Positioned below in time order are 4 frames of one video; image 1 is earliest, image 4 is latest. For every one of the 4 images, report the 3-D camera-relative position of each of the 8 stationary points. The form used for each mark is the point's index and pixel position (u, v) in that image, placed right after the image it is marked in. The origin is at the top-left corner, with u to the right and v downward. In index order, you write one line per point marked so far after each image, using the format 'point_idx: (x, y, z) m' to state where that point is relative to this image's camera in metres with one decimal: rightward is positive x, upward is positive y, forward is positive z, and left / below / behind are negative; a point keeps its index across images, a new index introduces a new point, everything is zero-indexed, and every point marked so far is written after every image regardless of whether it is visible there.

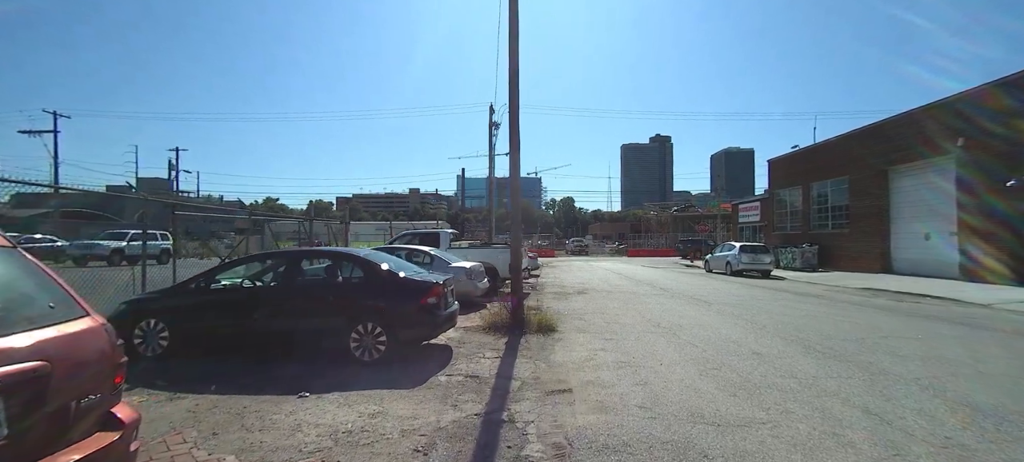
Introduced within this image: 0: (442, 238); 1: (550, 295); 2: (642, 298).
0: (-2.6, -0.3, +15.2) m
1: (+1.4, -2.4, +14.8) m
2: (+4.3, -2.2, +13.2) m
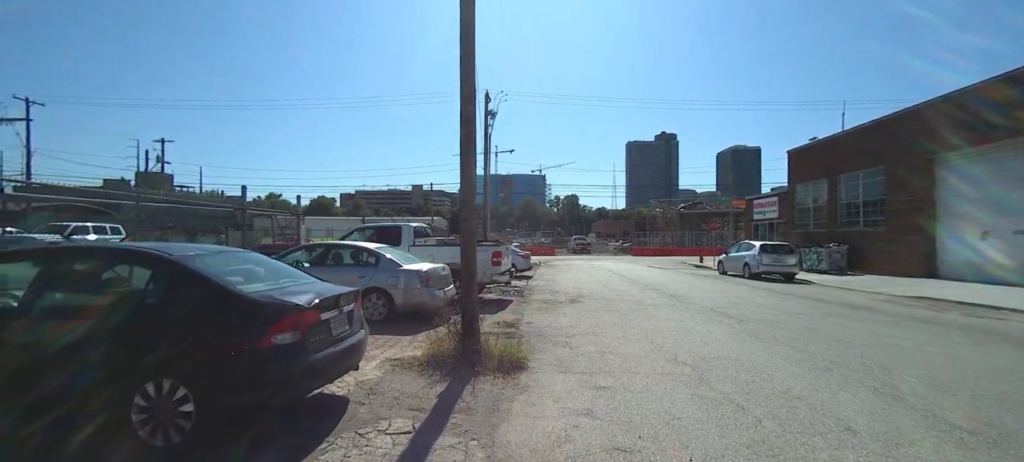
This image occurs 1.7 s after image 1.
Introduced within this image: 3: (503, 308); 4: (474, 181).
0: (-3.3, -0.1, +12.5) m
1: (+0.8, -2.2, +12.1) m
2: (+3.6, -2.1, +10.4) m
3: (-0.2, -2.2, +11.7) m
4: (-0.6, +0.7, +6.1) m
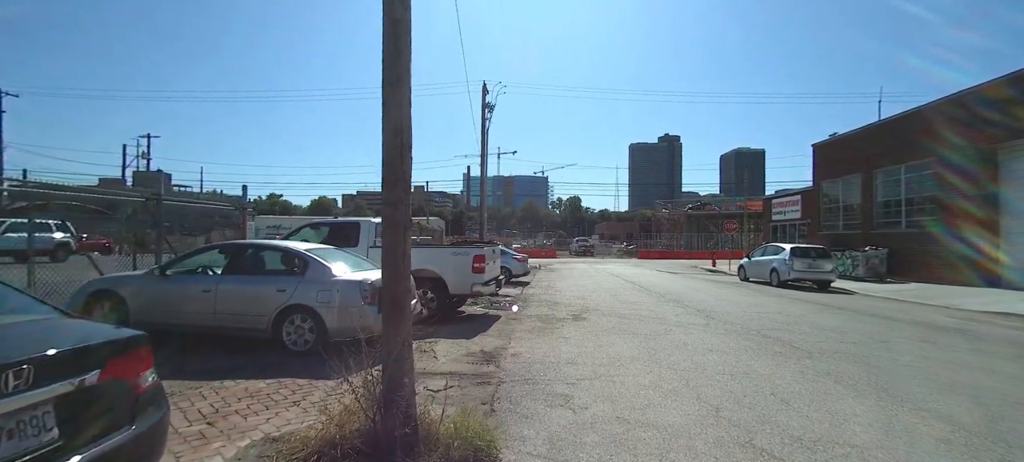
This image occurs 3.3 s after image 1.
0: (-3.6, 0.0, +9.9) m
1: (+0.4, -2.1, +9.5) m
2: (+3.2, -2.0, +7.8) m
3: (-0.6, -2.2, +9.2) m
4: (-0.9, +0.8, +3.6) m
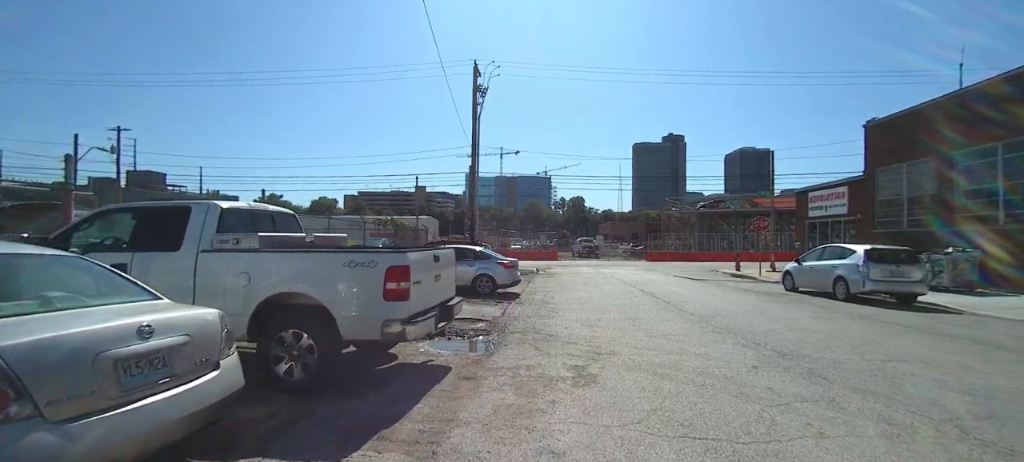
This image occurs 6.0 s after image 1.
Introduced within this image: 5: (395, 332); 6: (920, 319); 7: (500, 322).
0: (-4.3, +0.1, +5.6) m
1: (-0.2, -2.0, +5.2) m
2: (+2.6, -1.9, +3.5) m
3: (-1.2, -2.1, +4.8) m
4: (-1.6, +1.0, -0.8) m
5: (-1.4, -1.2, +4.9) m
6: (+11.2, -2.4, +10.9) m
7: (-0.3, -2.1, +9.7) m
